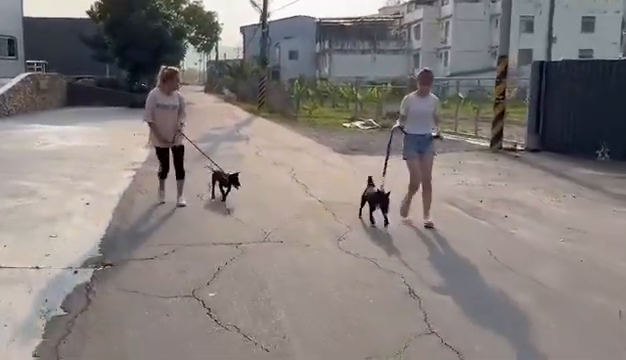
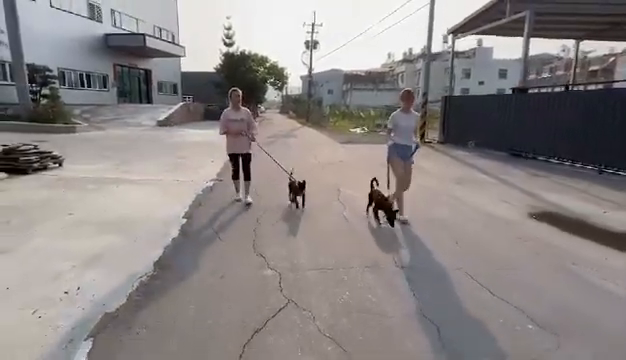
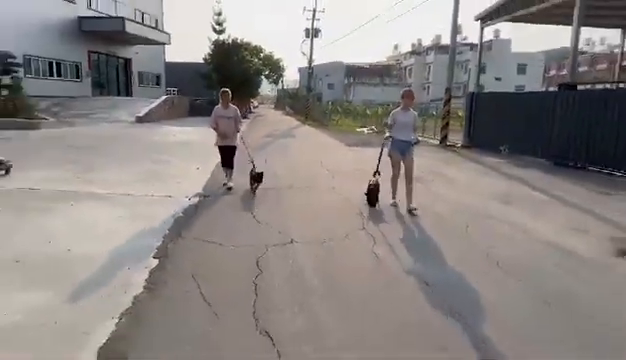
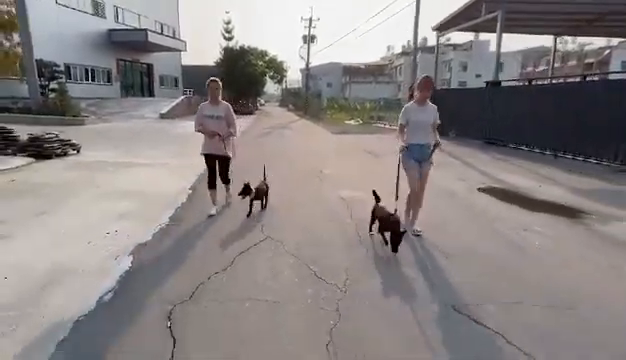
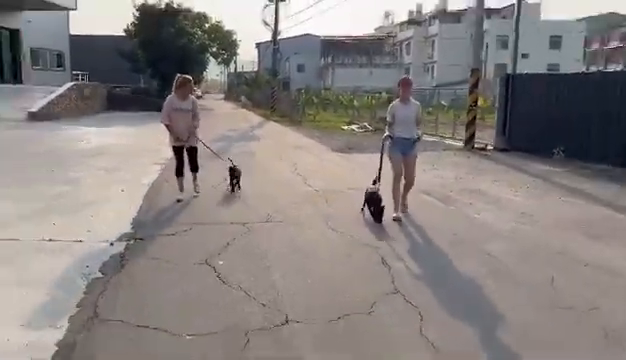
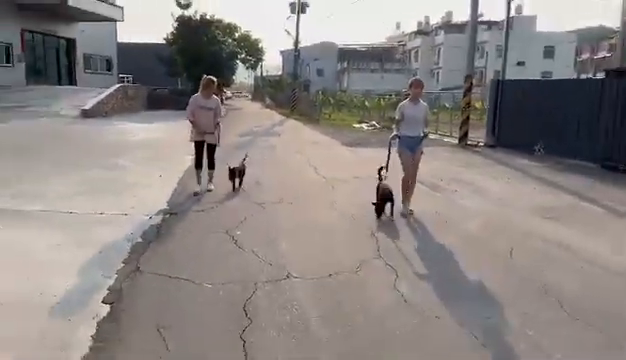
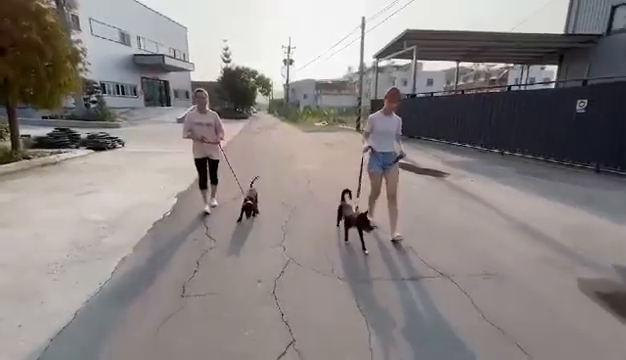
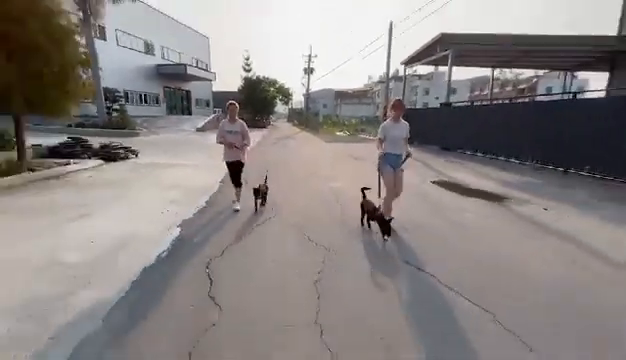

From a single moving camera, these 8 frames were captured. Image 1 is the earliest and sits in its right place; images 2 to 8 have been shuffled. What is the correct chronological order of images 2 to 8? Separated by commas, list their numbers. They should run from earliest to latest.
5, 6, 3, 2, 4, 8, 7
